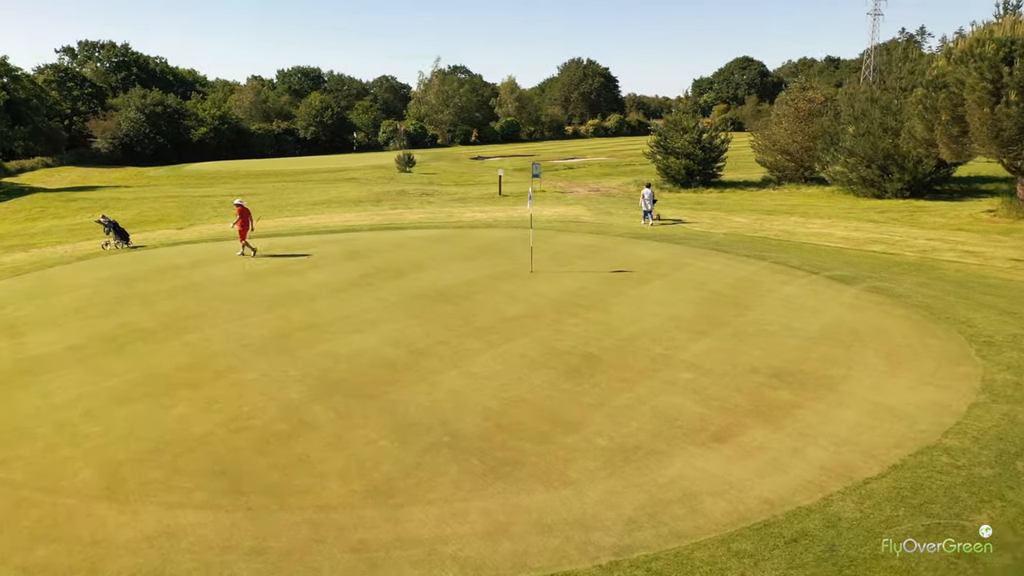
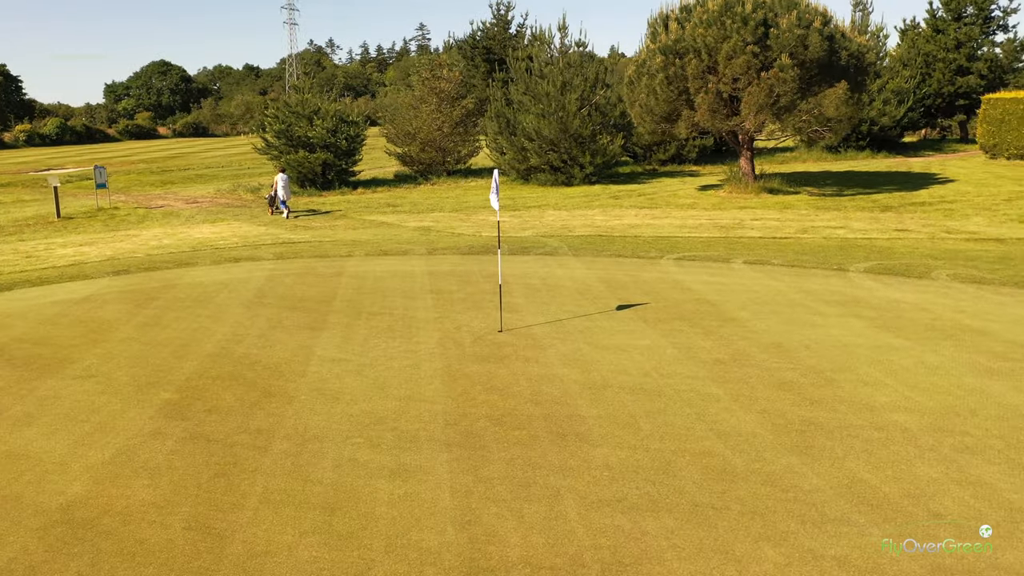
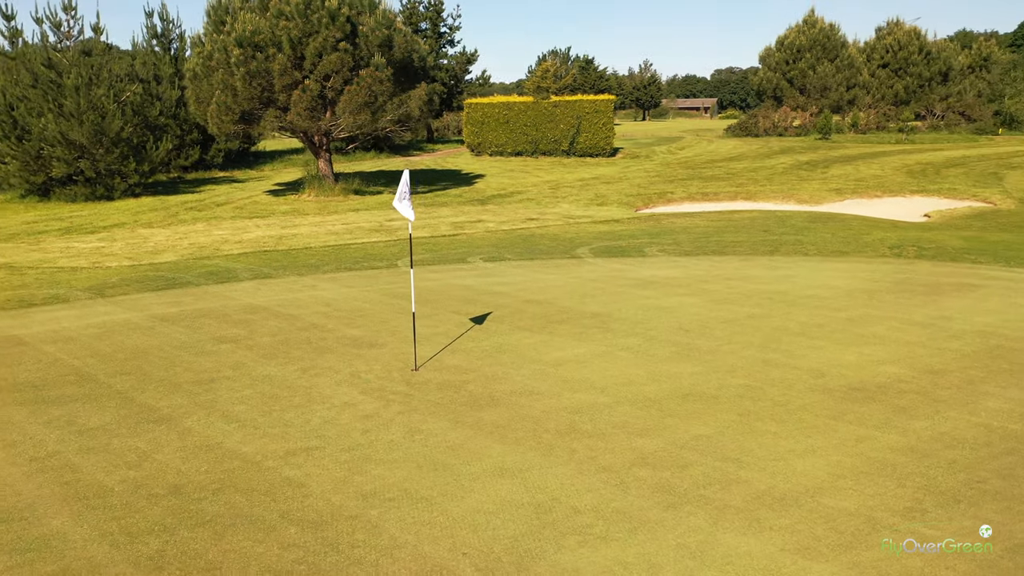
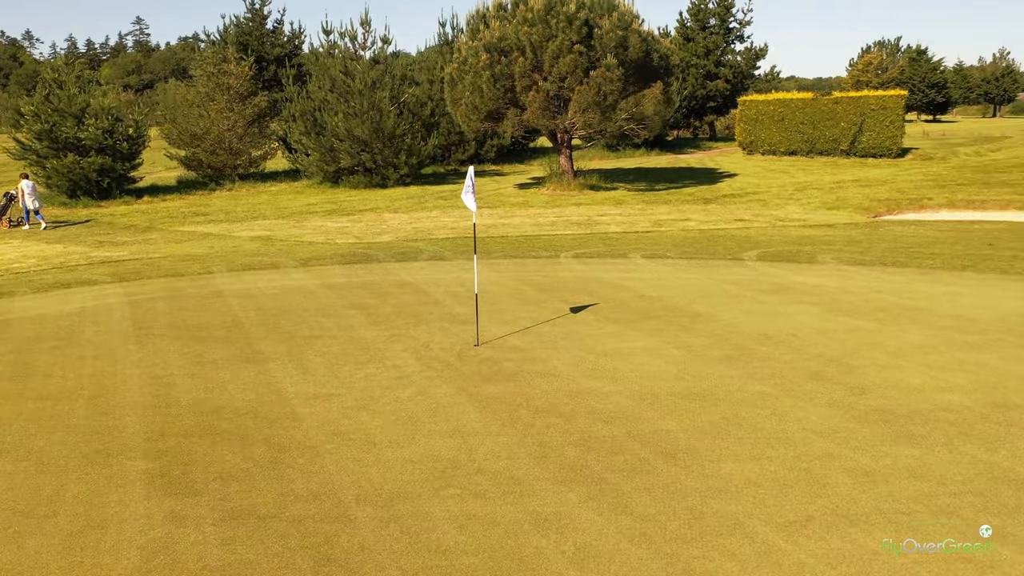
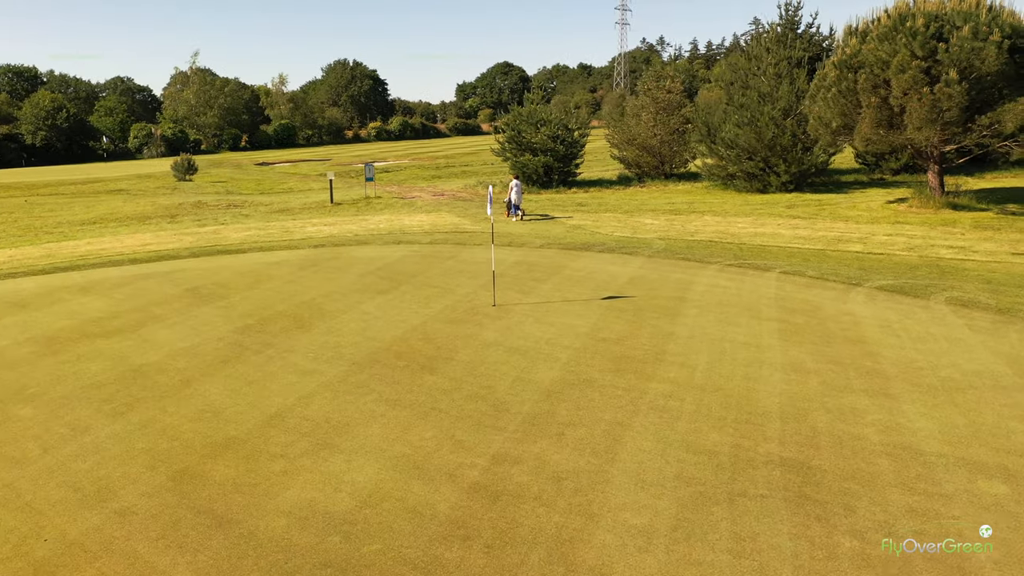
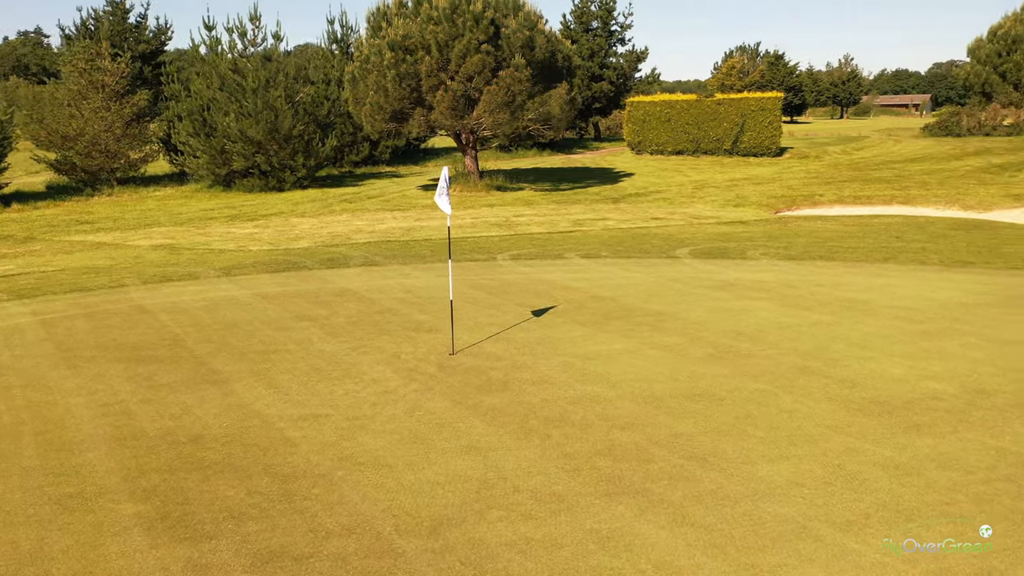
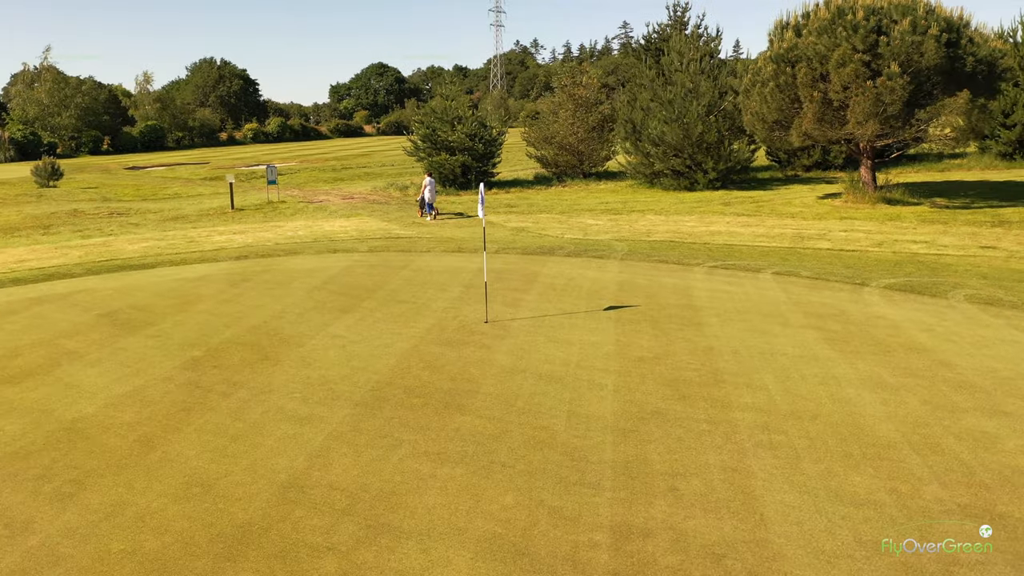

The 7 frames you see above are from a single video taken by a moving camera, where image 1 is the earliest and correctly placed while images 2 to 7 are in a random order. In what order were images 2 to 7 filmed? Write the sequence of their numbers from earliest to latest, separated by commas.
5, 7, 2, 4, 6, 3
